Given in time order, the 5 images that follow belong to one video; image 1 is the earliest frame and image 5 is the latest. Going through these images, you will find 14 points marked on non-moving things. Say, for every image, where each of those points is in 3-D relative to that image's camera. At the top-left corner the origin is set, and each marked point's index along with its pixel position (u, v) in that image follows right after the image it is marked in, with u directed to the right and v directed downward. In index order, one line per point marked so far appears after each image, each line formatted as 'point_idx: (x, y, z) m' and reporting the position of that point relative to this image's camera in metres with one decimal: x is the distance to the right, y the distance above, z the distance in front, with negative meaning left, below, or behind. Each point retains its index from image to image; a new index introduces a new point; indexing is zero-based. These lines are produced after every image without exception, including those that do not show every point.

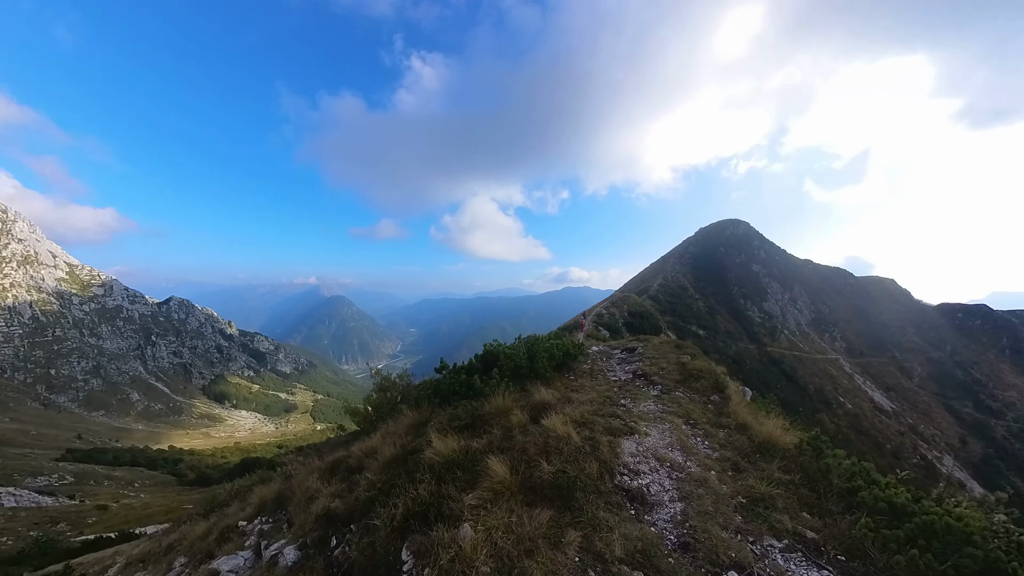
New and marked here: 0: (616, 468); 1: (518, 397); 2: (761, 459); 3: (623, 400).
0: (+2.8, -5.0, +9.8) m
1: (+0.2, -4.4, +14.2) m
2: (+7.5, -5.2, +10.7) m
3: (+4.4, -4.5, +14.3) m
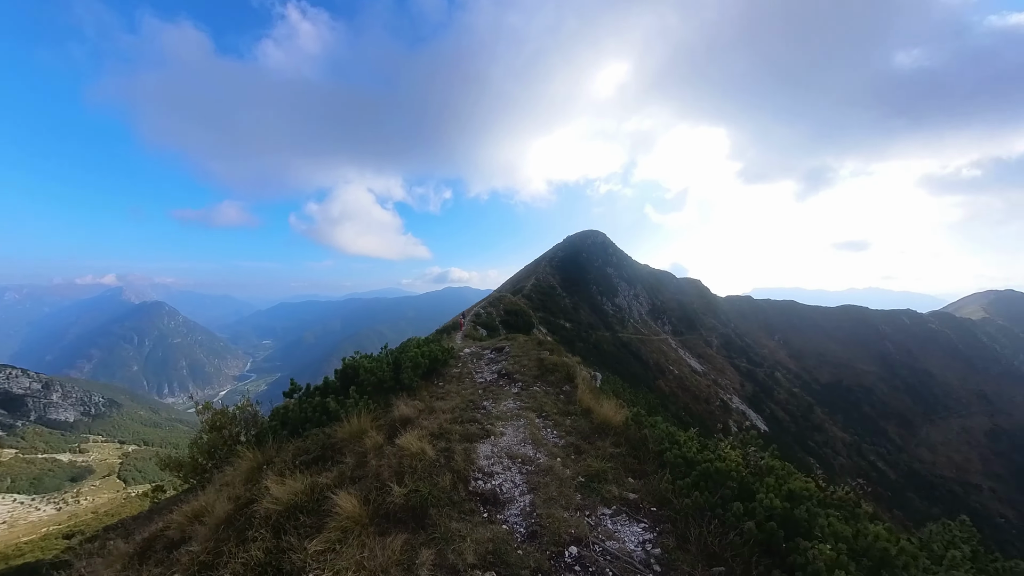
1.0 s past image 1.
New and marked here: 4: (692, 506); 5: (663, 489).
0: (-1.2, -5.2, +9.9) m
1: (-5.1, -4.9, +13.2) m
2: (+3.0, -5.3, +12.3) m
3: (-1.2, -4.8, +14.6) m
4: (+4.7, -5.7, +9.1) m
5: (+4.2, -5.7, +9.9) m
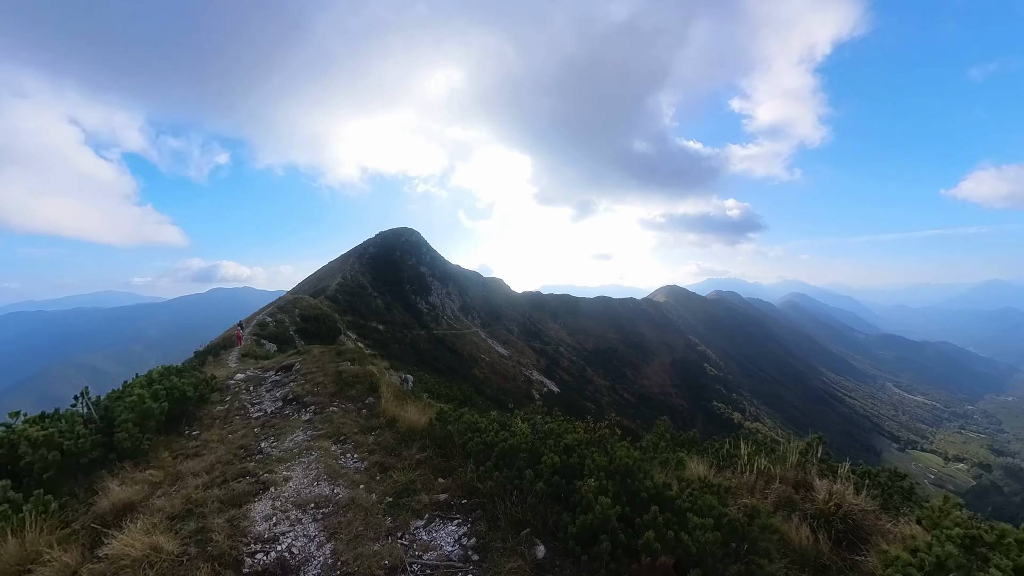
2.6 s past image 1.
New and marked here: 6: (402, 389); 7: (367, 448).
0: (-5.9, -5.8, +7.8) m
1: (-11.0, -5.8, +8.8) m
2: (-3.5, -5.6, +11.9) m
3: (-8.3, -5.4, +11.9) m
4: (-0.4, -5.7, +10.1) m
5: (-1.2, -5.8, +10.5) m
6: (-5.9, -5.3, +18.4) m
7: (-4.7, -5.5, +11.9) m
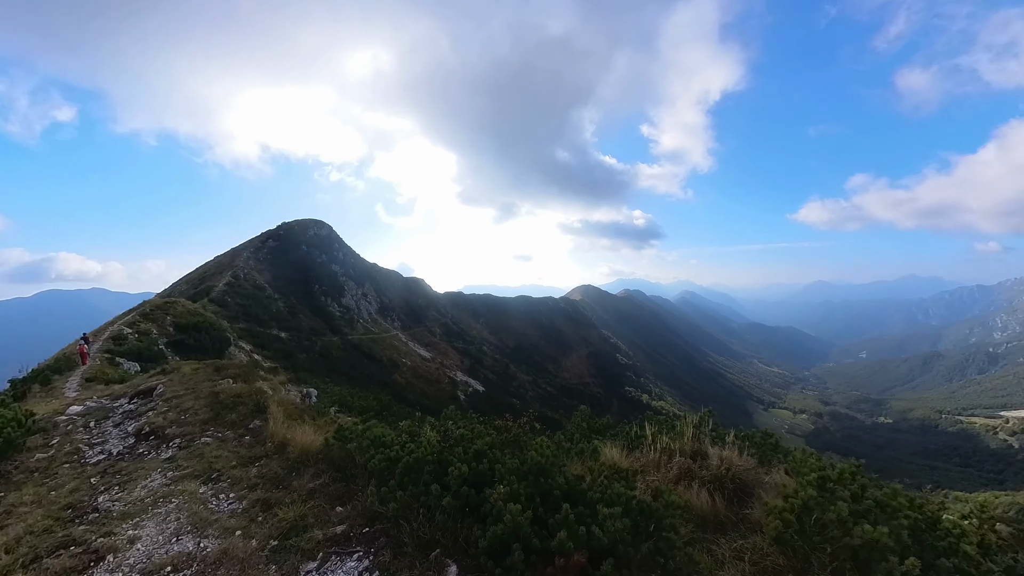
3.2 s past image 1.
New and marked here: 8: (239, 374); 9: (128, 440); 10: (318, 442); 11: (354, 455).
0: (-7.8, -6.2, +6.2) m
1: (-13.0, -6.2, +6.0) m
2: (-6.3, -6.0, +10.7) m
3: (-11.0, -5.8, +9.7) m
4: (-2.9, -6.2, +9.5) m
5: (-3.8, -6.2, +9.8) m
6: (-10.0, -5.7, +16.6) m
7: (-7.5, -5.9, +10.4) m
8: (-13.4, -4.6, +17.8) m
9: (-13.4, -5.5, +12.6) m
10: (-6.3, -5.4, +12.0) m
11: (-4.8, -5.8, +11.4) m
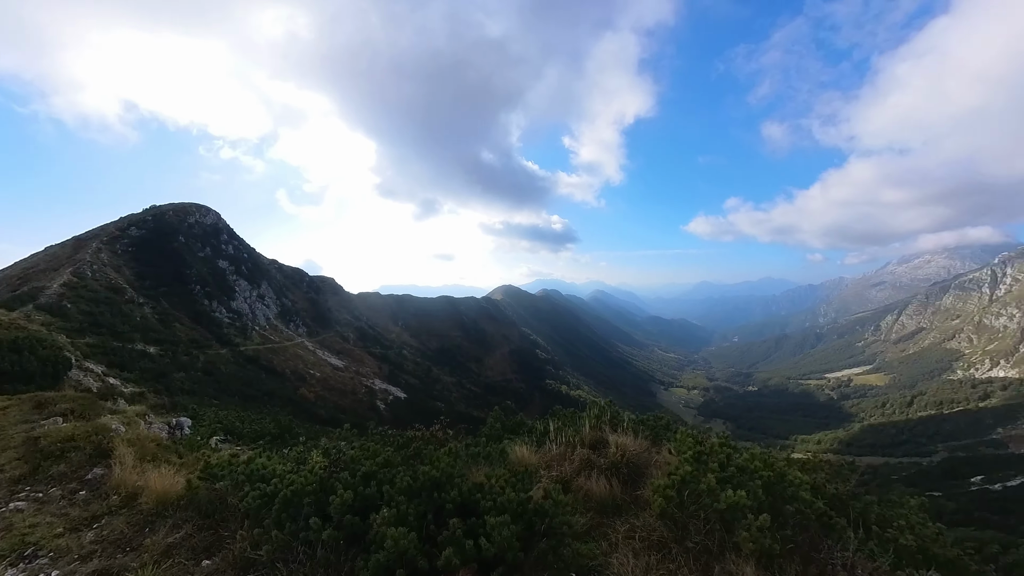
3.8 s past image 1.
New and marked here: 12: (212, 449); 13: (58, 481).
0: (-9.4, -6.9, +4.4) m
1: (-14.5, -6.9, +3.1) m
2: (-9.0, -6.6, +9.1) m
3: (-13.3, -6.5, +7.1) m
4: (-5.4, -6.7, +8.7) m
5: (-6.3, -6.8, +8.8) m
6: (-13.9, -6.3, +14.0) m
7: (-10.1, -6.5, +8.5) m
8: (-17.4, -5.3, +14.5) m
9: (-16.3, -6.2, +9.4) m
10: (-9.2, -6.0, +10.4) m
11: (-7.7, -6.4, +10.1) m
12: (-12.5, -7.2, +15.6) m
13: (-13.3, -6.0, +10.6) m
